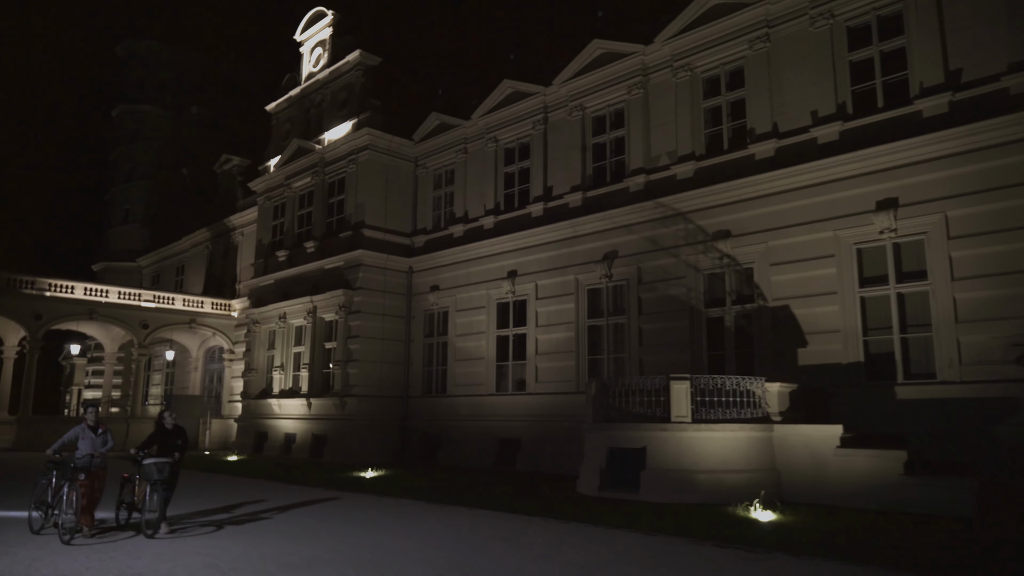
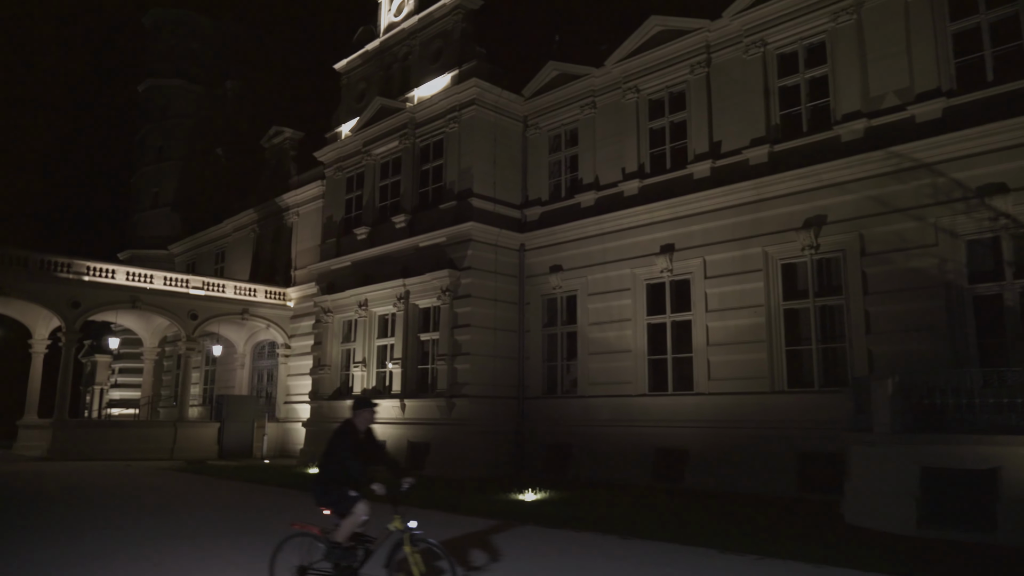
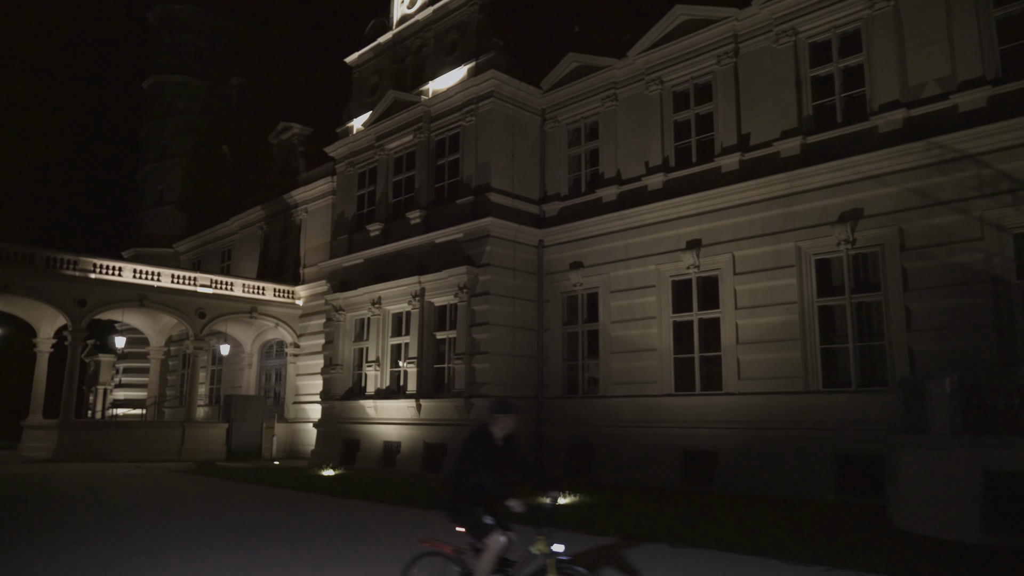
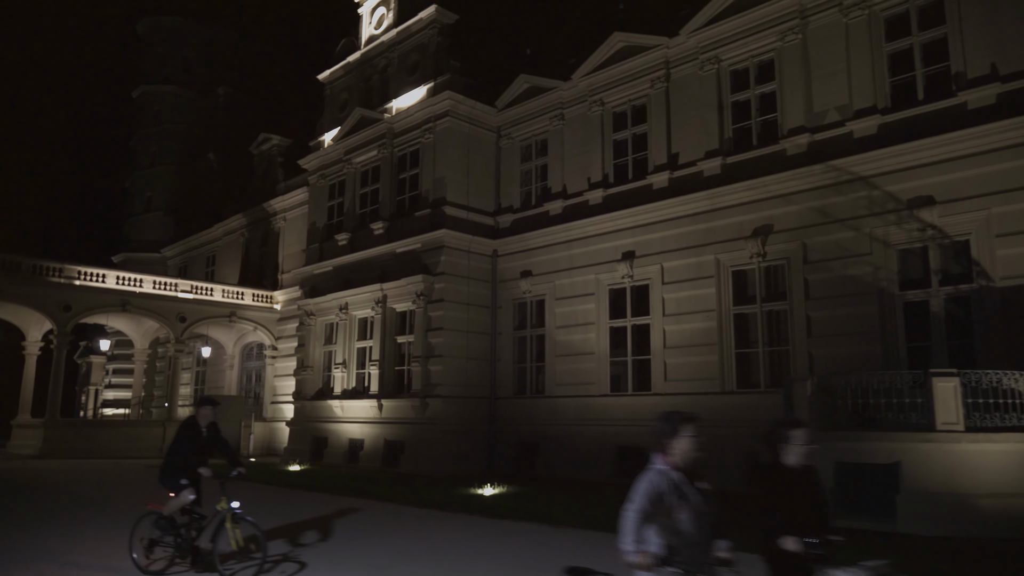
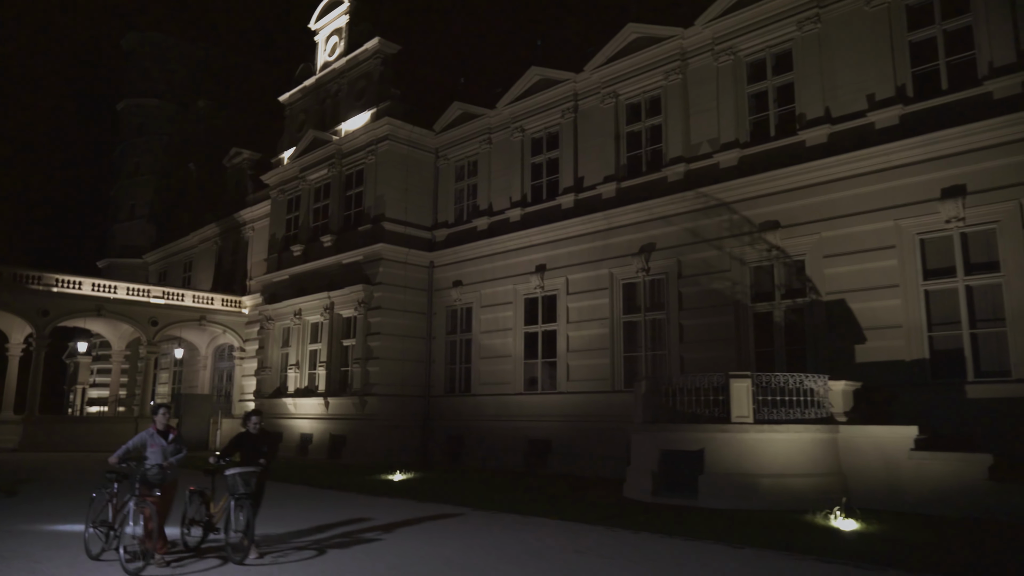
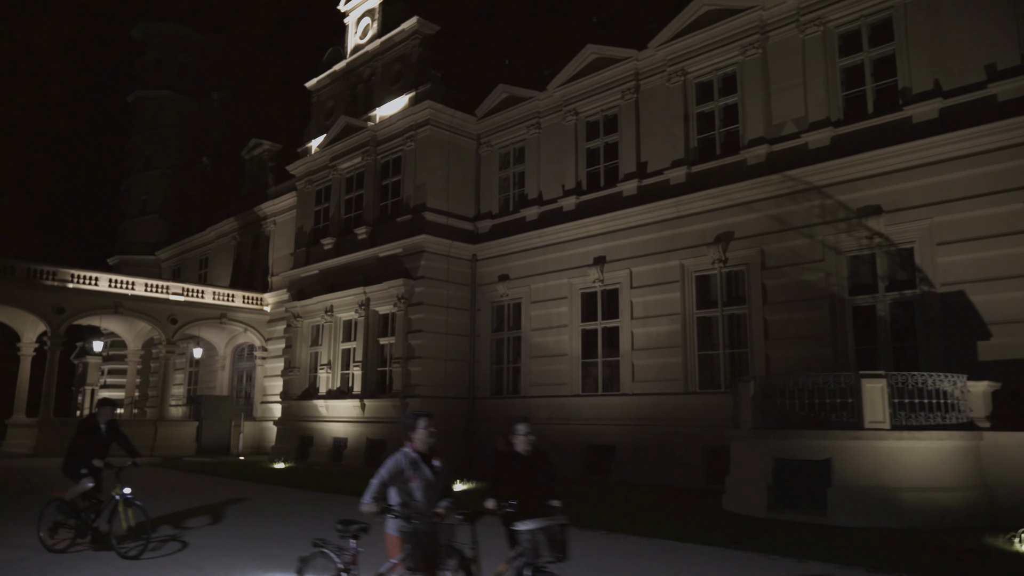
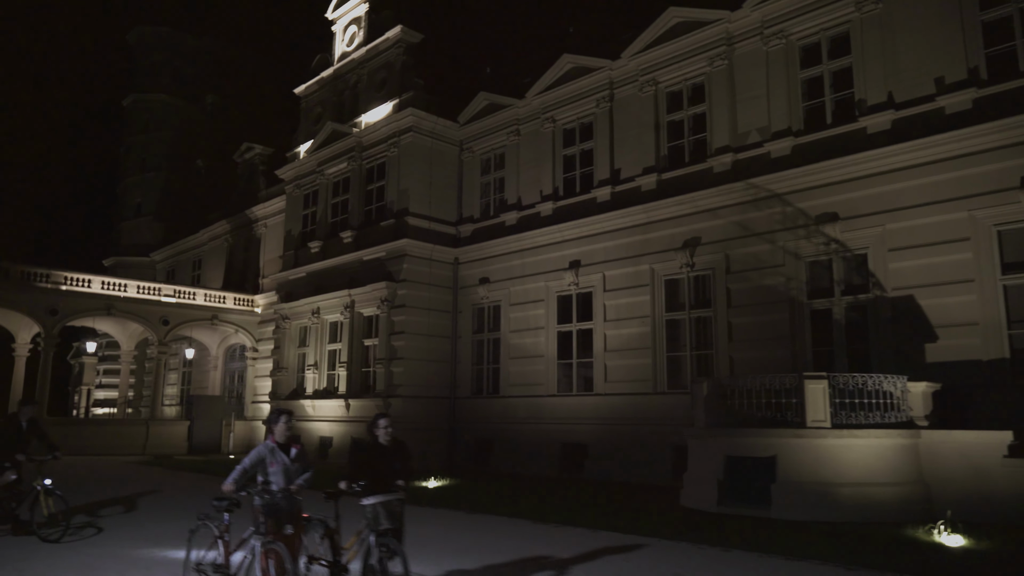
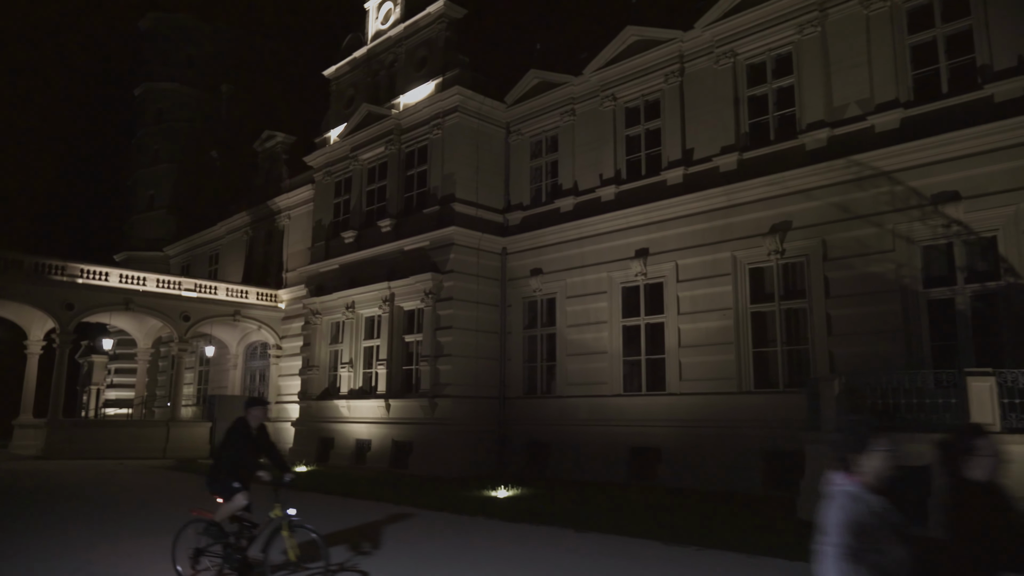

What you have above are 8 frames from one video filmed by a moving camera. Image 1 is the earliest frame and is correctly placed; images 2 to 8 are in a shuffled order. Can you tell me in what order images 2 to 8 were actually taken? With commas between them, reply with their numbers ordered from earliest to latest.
5, 7, 6, 4, 8, 2, 3
